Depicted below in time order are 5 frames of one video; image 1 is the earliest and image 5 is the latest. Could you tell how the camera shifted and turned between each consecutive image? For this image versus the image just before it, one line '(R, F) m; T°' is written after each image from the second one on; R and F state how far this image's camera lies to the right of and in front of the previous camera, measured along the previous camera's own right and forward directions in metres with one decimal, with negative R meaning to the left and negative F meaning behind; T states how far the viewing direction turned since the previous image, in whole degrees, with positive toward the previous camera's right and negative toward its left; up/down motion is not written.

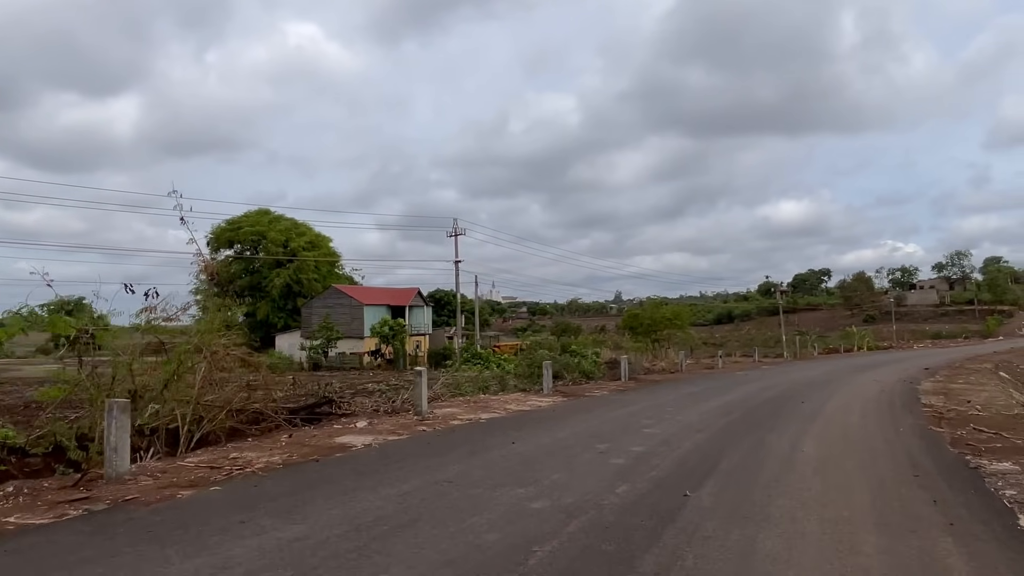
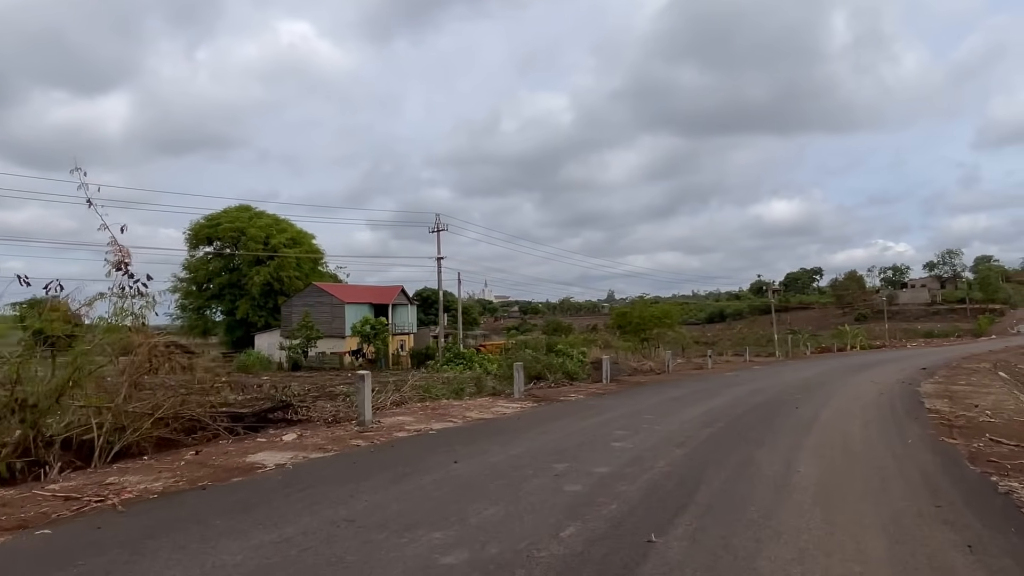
(+0.5, +1.4) m; +1°
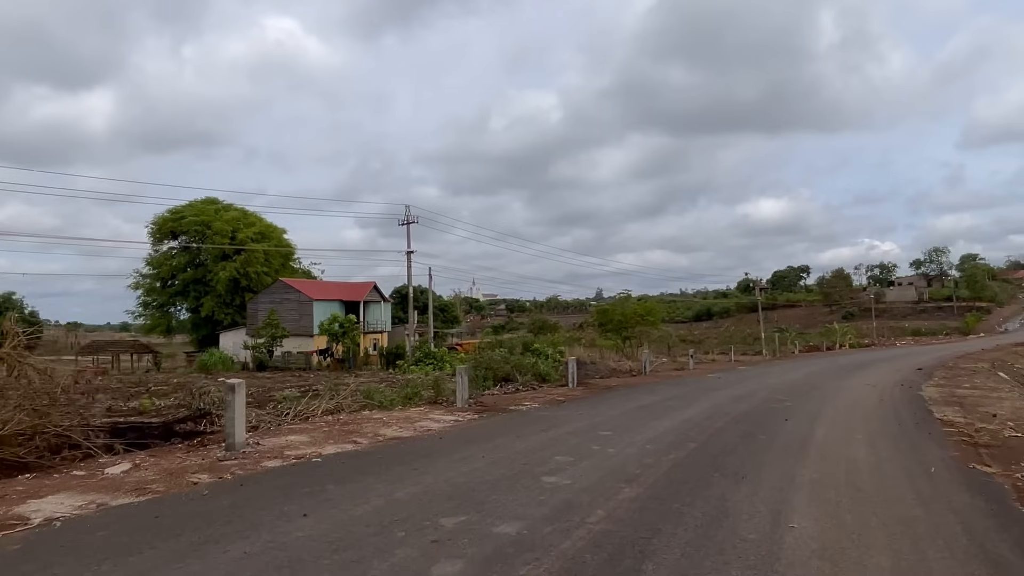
(+0.9, +2.3) m; +1°
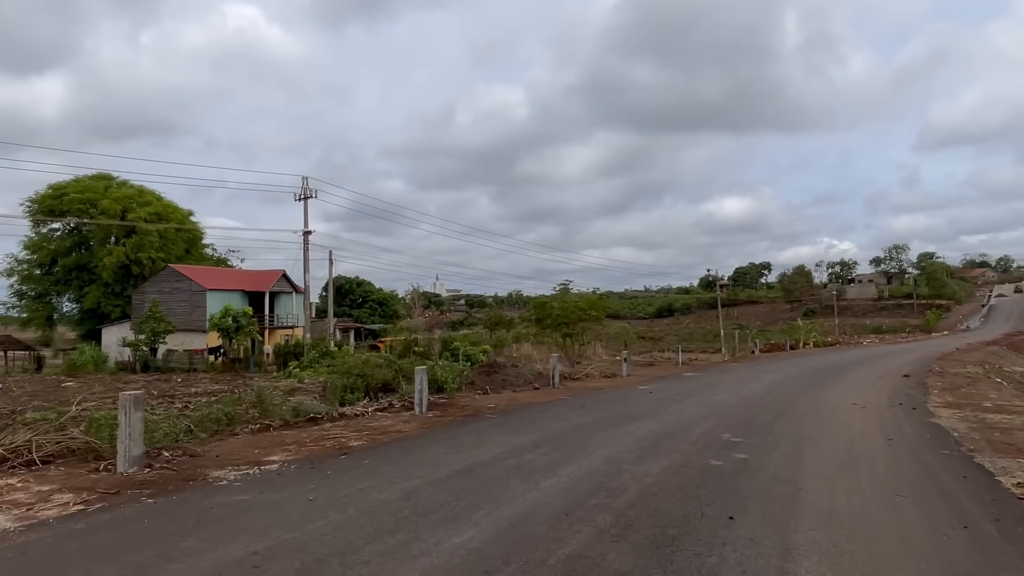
(+2.4, +6.1) m; +3°
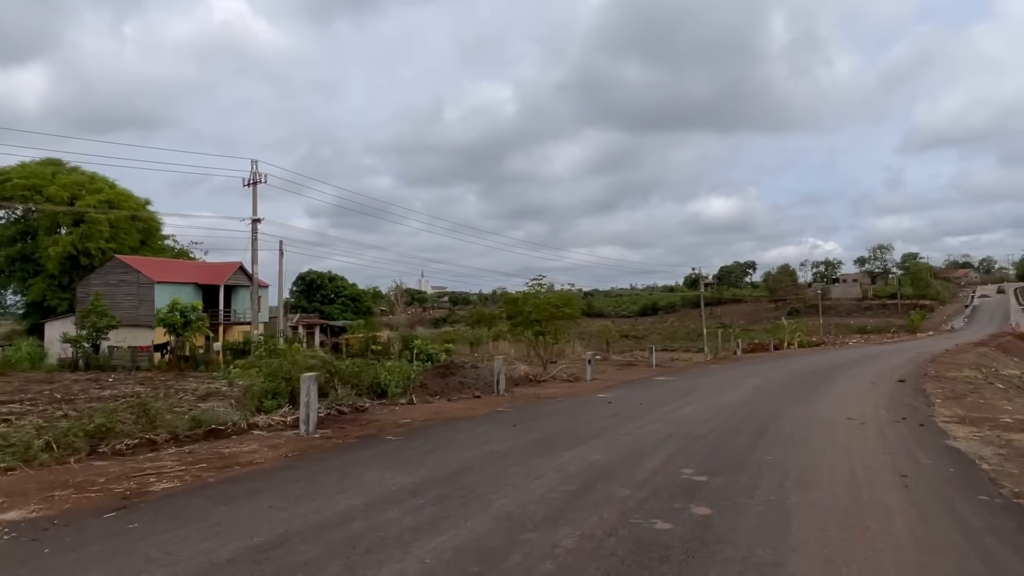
(+0.9, +2.5) m; +1°
